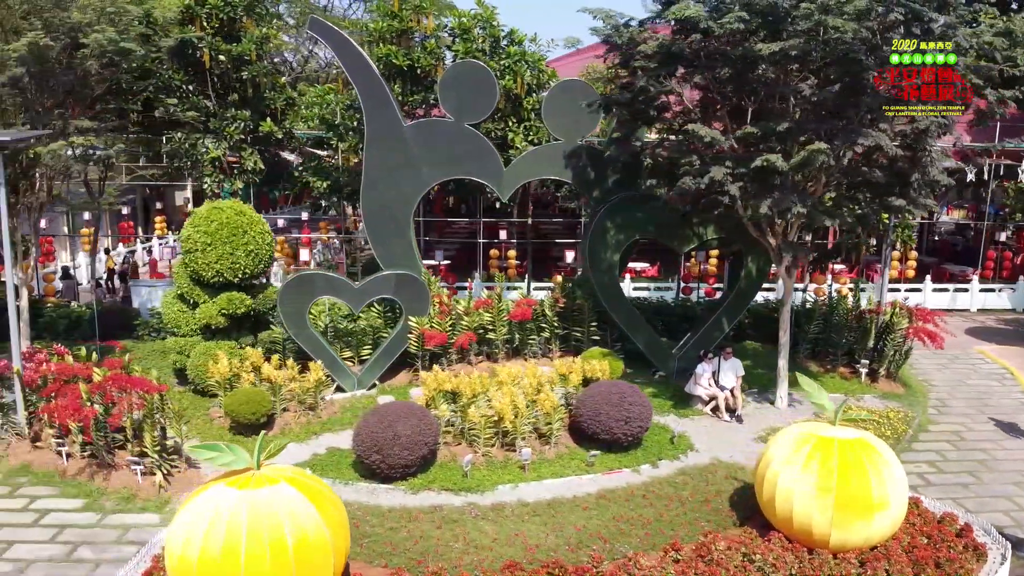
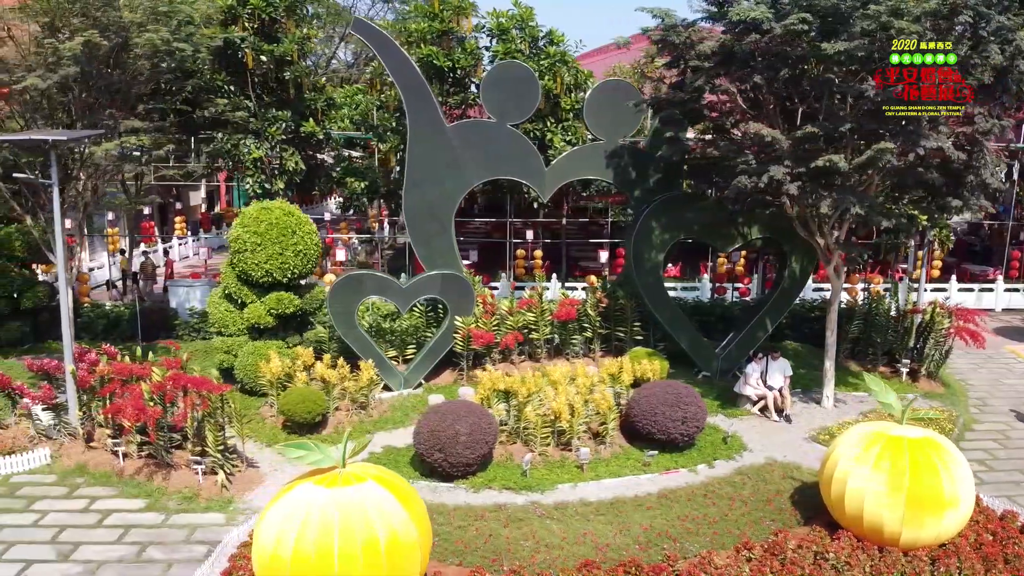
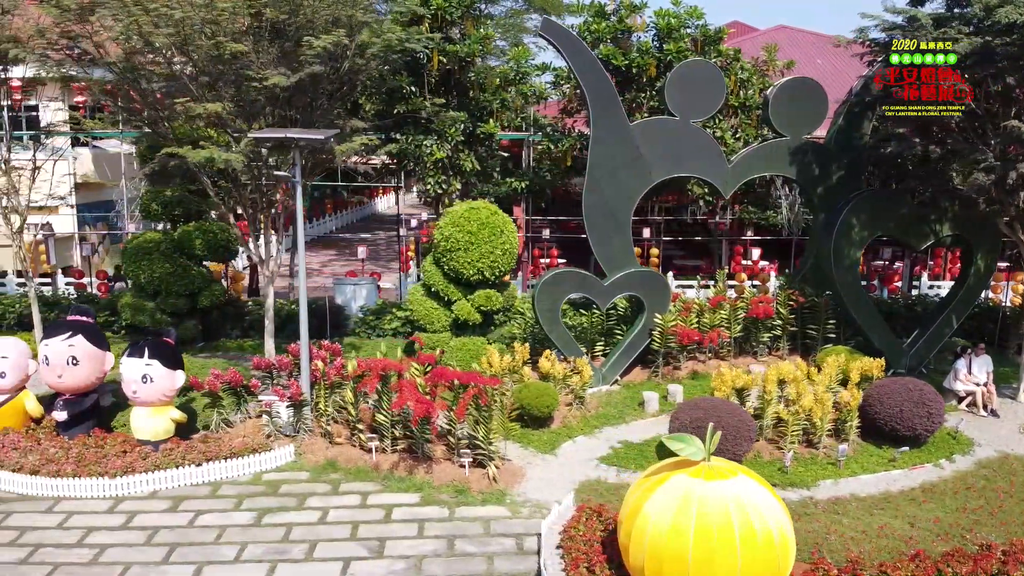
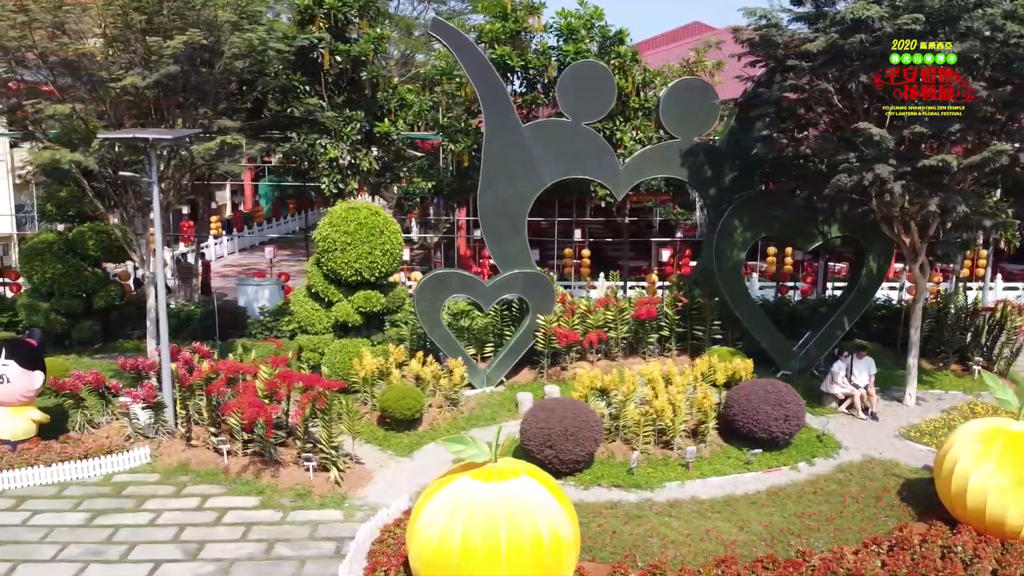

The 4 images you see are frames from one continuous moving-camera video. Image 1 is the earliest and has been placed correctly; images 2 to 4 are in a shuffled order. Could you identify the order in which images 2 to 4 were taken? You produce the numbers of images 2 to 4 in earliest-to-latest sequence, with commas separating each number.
2, 4, 3
